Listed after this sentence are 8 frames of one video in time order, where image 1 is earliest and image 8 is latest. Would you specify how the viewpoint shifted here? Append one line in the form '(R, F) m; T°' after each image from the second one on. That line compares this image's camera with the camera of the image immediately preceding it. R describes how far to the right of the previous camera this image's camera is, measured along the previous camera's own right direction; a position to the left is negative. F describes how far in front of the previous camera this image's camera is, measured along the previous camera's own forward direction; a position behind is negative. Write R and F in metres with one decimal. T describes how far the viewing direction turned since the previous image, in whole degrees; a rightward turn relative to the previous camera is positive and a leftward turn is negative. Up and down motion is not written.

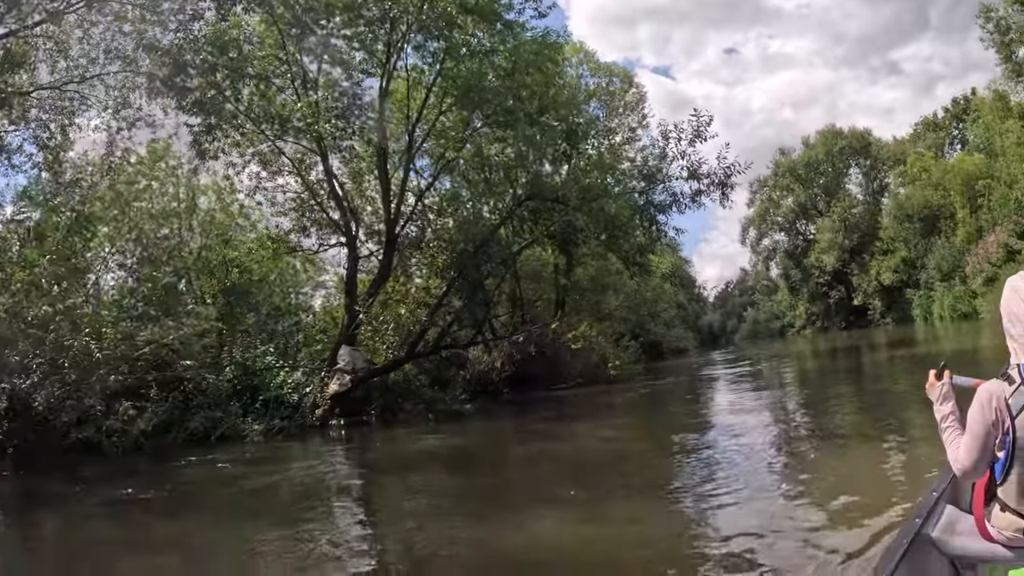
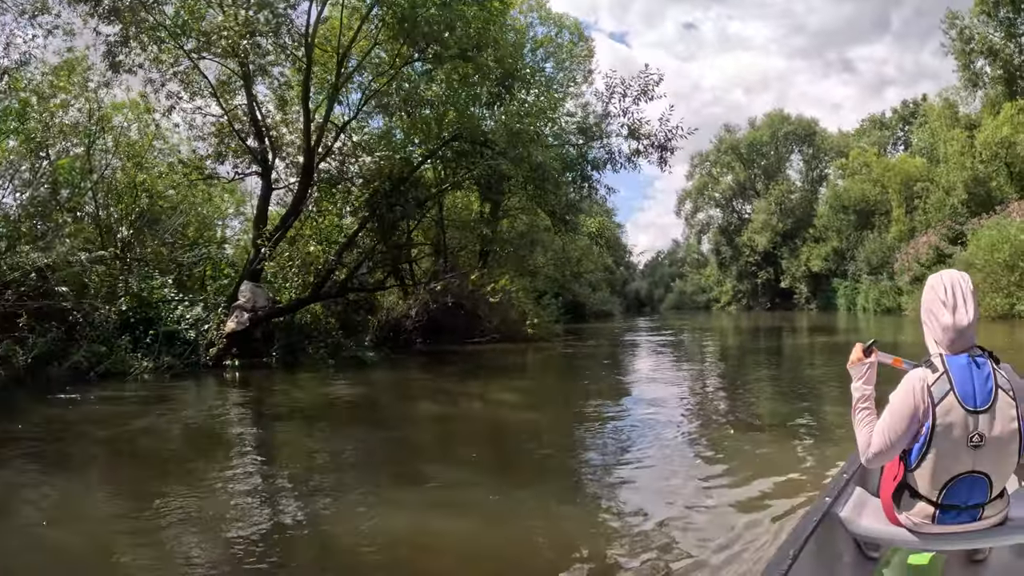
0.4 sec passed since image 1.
(+0.3, +0.8) m; +5°
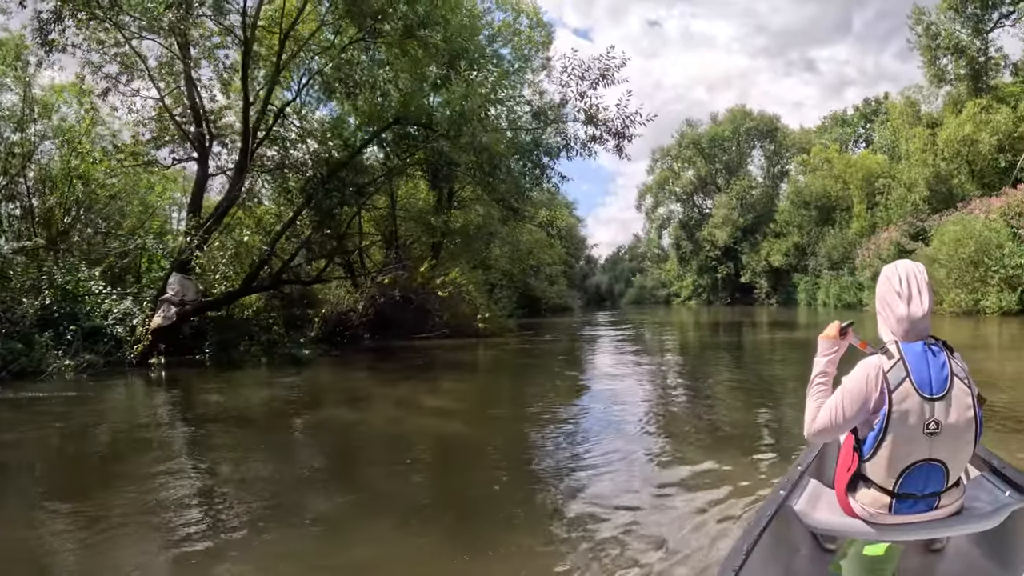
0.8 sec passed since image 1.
(+0.2, +0.6) m; +3°
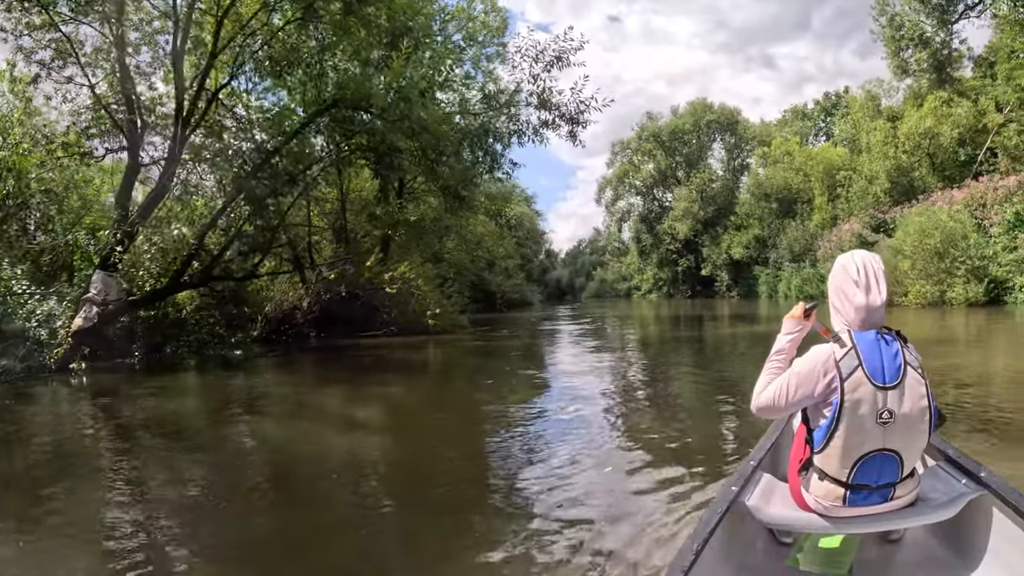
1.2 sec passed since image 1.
(+0.1, +0.5) m; +3°
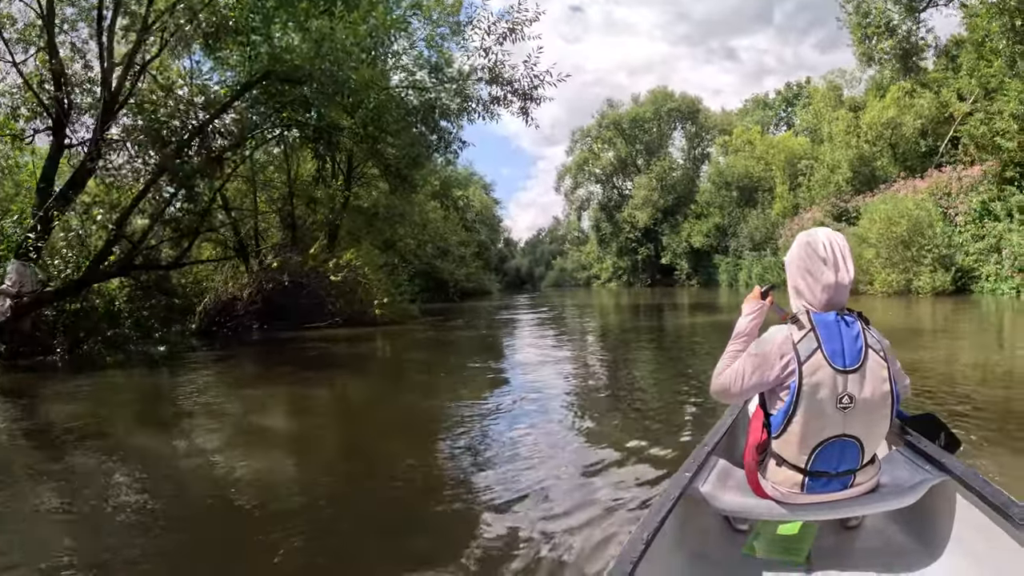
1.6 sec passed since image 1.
(0.0, +0.5) m; +3°
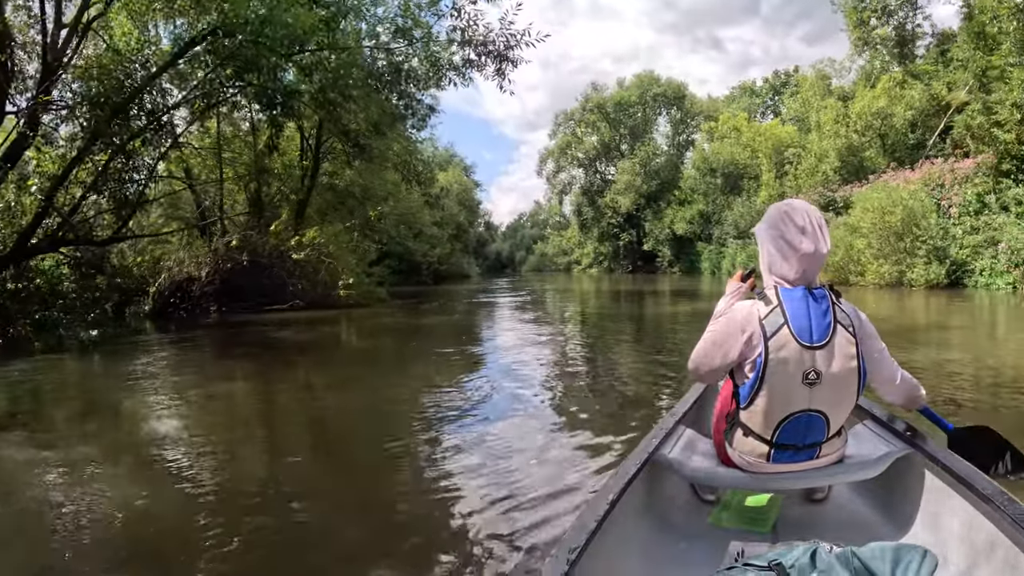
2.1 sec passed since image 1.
(0.0, +0.5) m; +2°
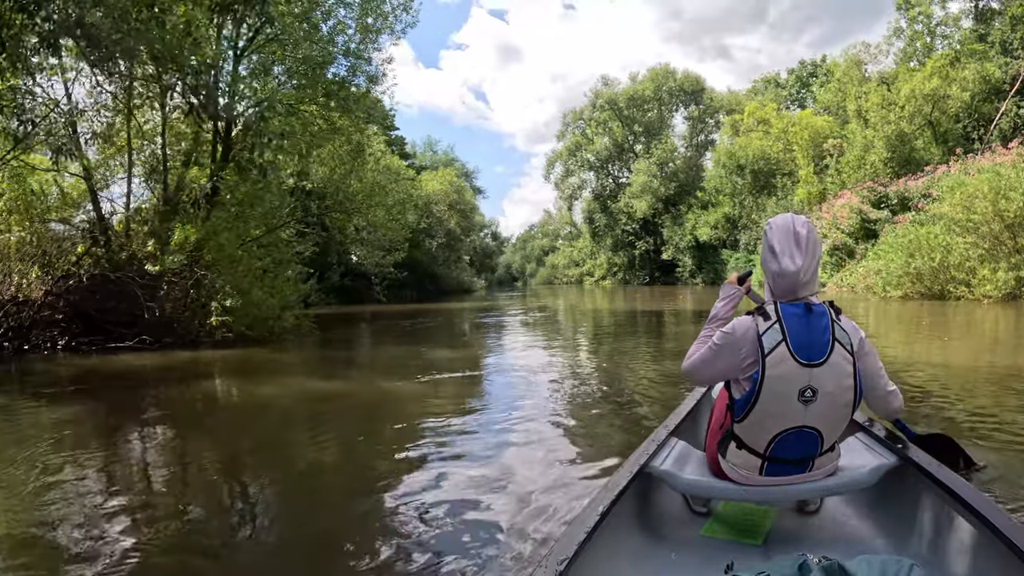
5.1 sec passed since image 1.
(+0.2, +2.1) m; -1°
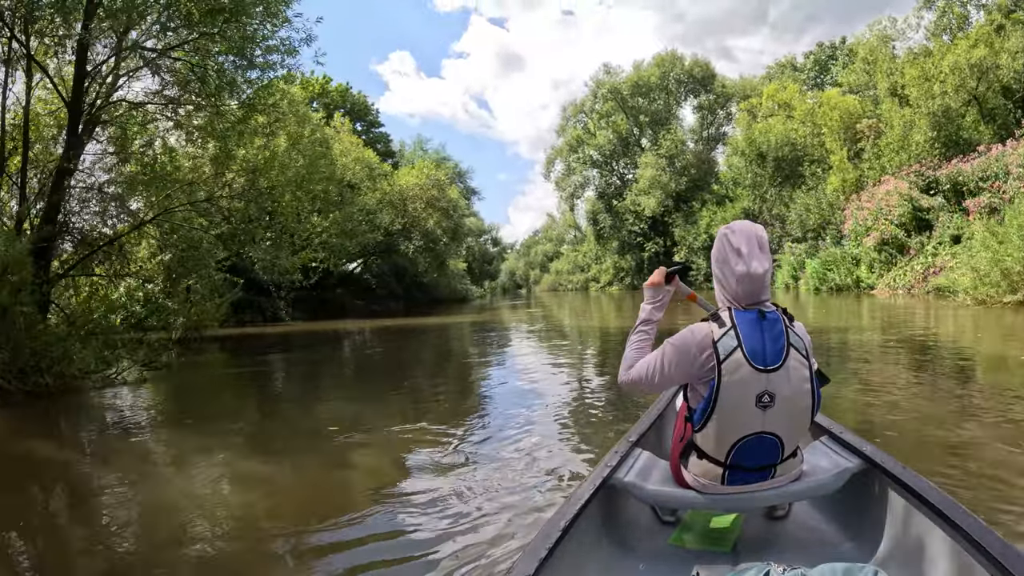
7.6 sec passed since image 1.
(+0.2, +1.8) m; -1°
